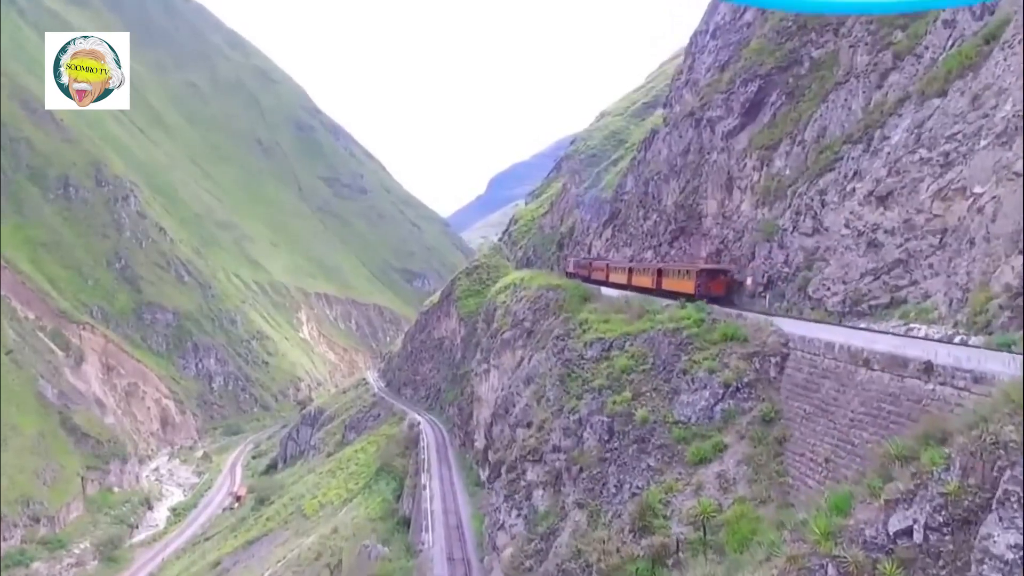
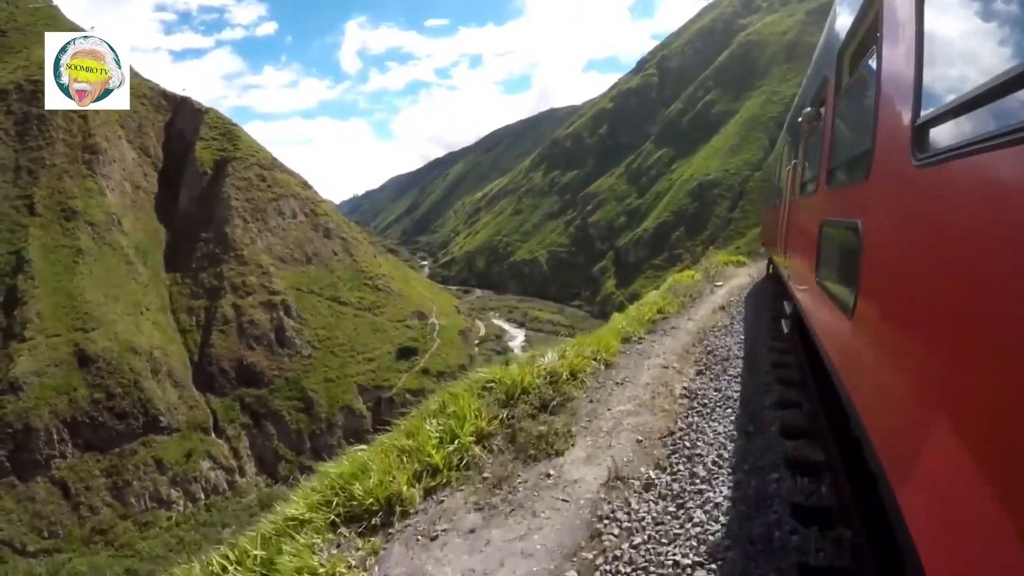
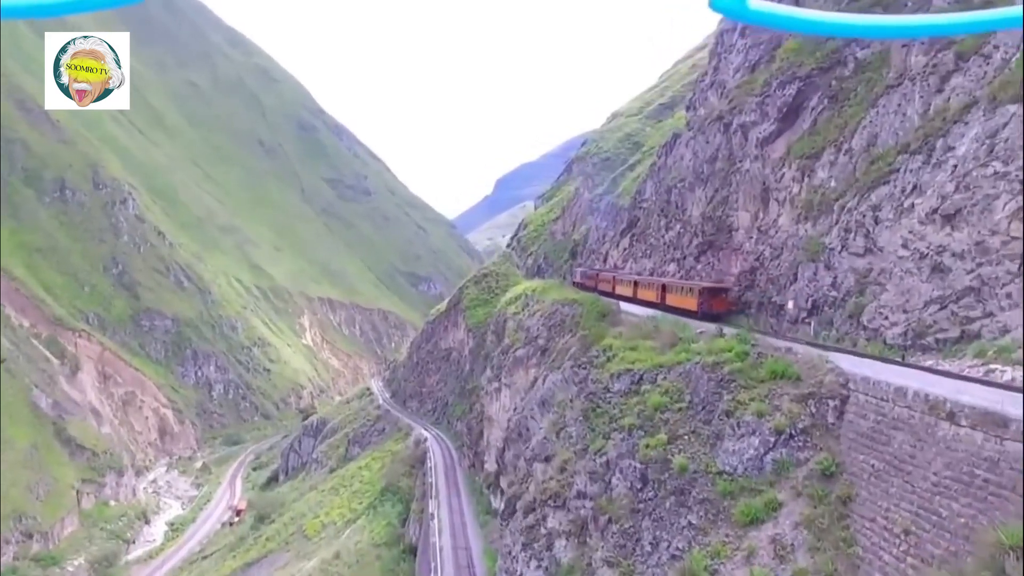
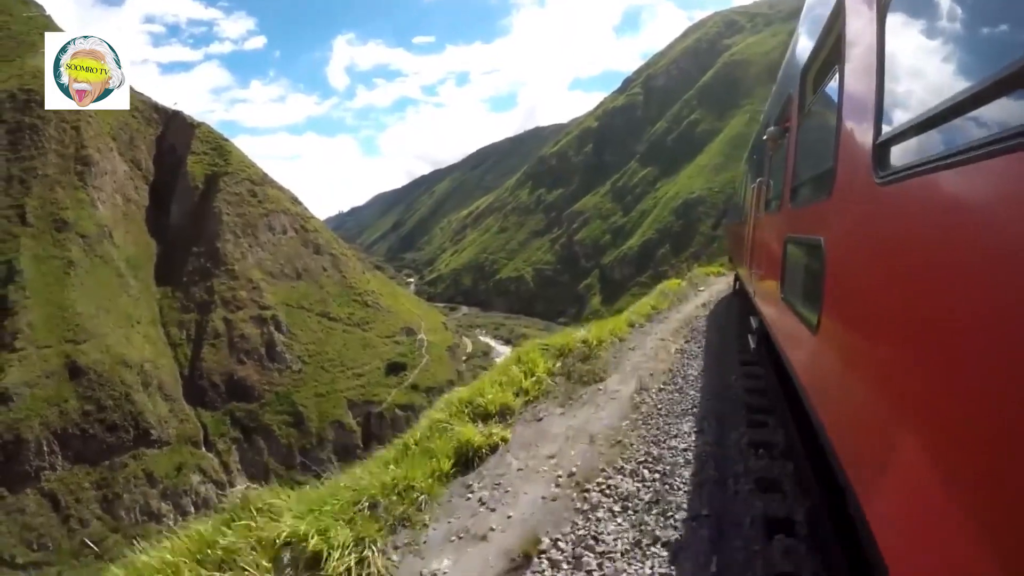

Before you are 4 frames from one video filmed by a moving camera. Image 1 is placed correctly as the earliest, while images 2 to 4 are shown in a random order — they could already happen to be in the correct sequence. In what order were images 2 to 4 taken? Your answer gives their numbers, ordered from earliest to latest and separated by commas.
3, 4, 2
